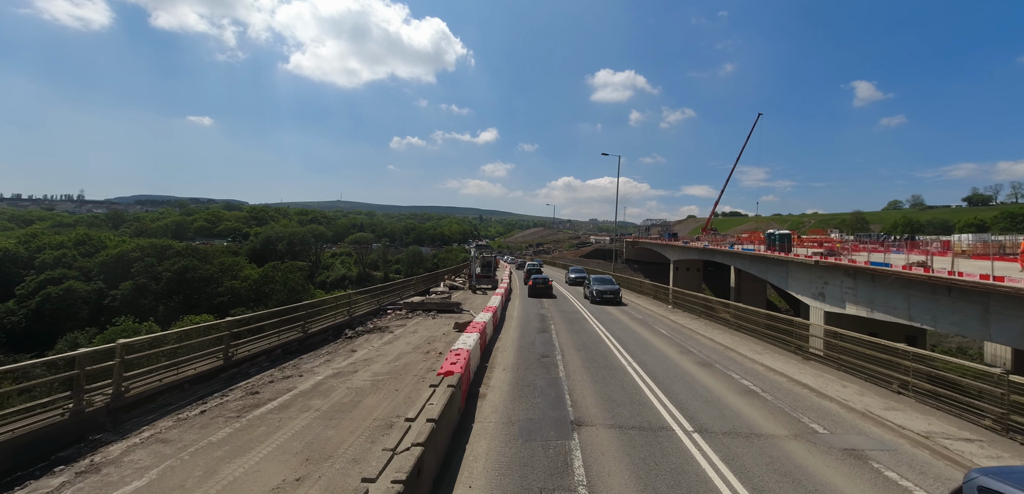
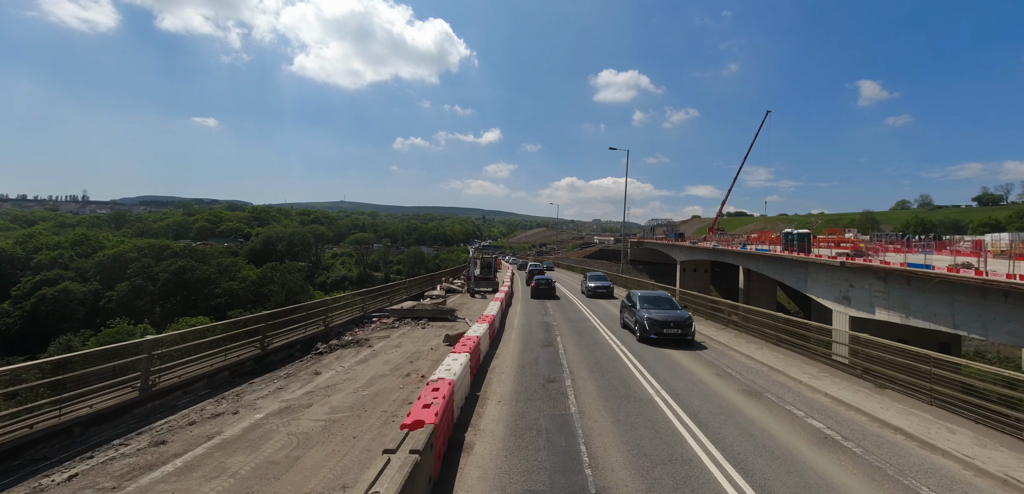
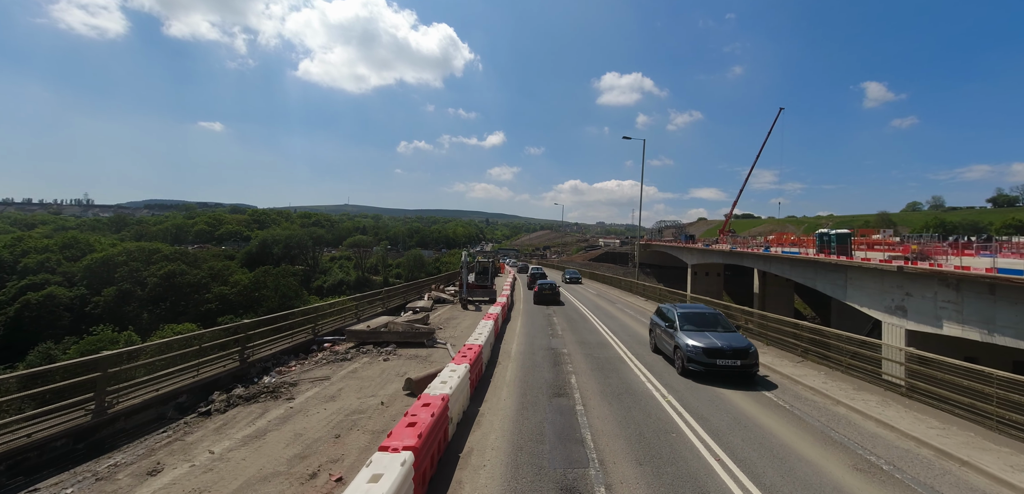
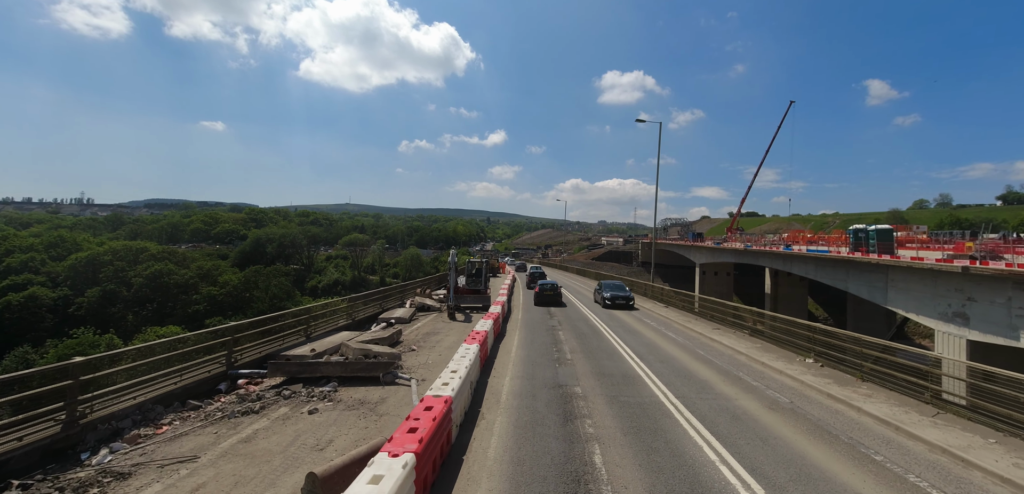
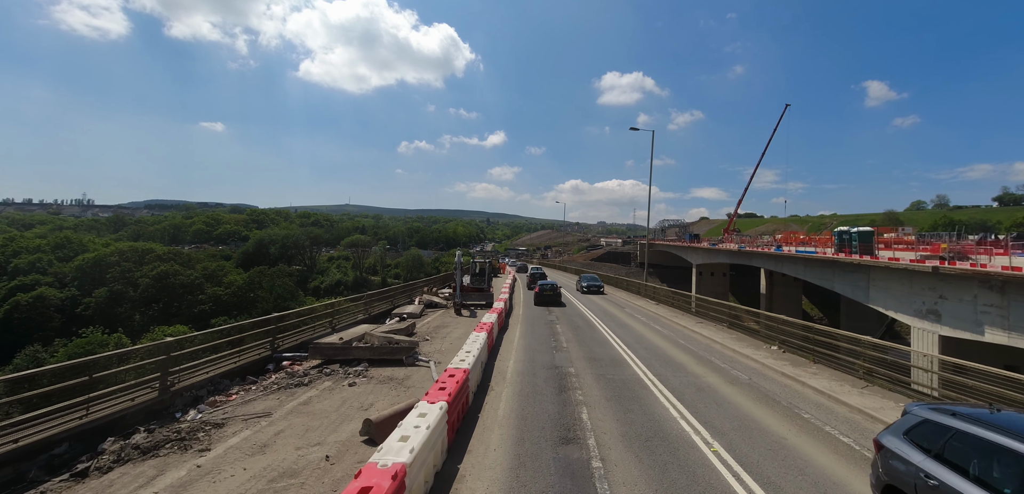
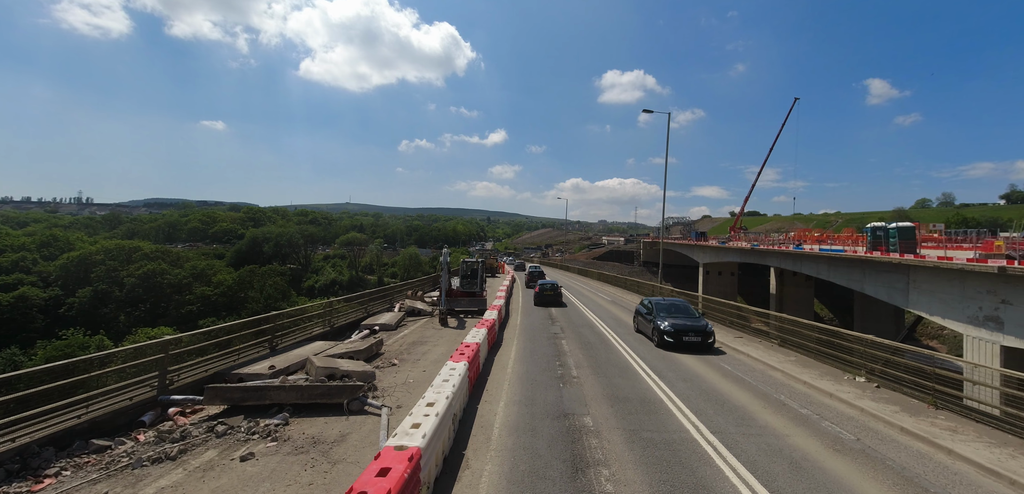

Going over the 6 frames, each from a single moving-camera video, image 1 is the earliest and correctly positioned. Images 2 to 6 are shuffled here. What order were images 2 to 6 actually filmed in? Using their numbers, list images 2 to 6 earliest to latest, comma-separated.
2, 3, 5, 4, 6
